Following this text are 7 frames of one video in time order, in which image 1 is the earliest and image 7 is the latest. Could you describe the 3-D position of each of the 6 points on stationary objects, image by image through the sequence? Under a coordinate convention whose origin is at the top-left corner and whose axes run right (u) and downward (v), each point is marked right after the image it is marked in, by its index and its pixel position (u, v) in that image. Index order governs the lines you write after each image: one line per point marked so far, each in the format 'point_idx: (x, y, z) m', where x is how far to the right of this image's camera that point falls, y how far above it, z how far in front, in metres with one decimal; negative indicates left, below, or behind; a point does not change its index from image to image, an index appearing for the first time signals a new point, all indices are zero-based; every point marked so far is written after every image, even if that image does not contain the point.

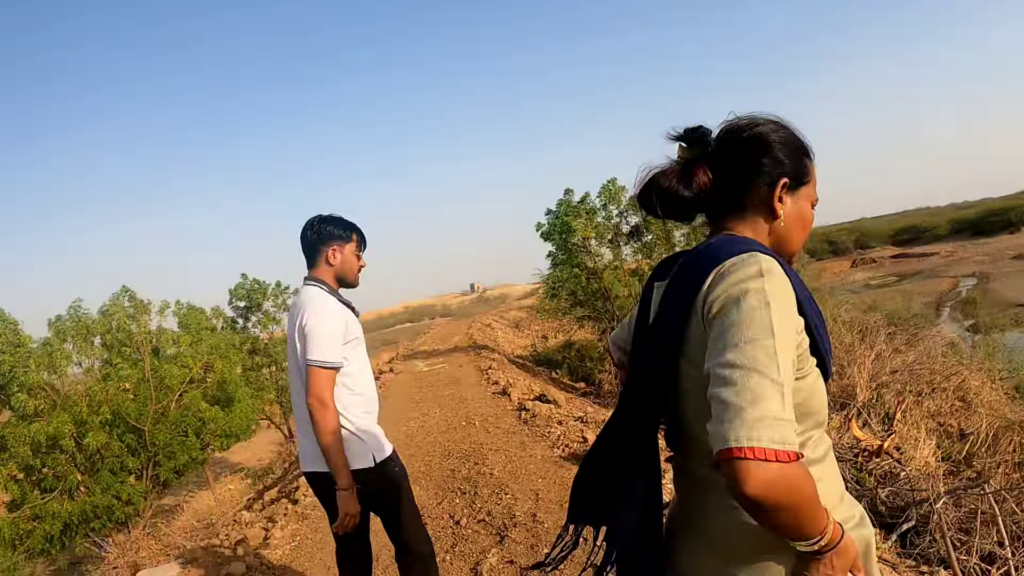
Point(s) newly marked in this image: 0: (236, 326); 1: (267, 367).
0: (-8.1, -1.1, +18.0) m
1: (-7.3, -2.3, +18.0) m
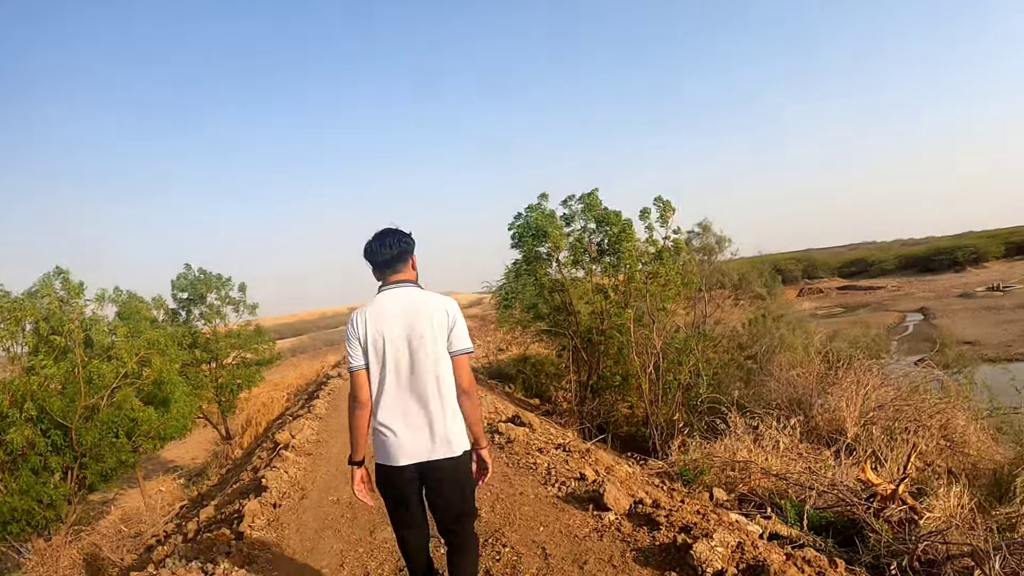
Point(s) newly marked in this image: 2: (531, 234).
0: (-9.2, -0.8, +16.8) m
1: (-8.4, -2.1, +16.9) m
2: (+0.4, +1.1, +12.5) m
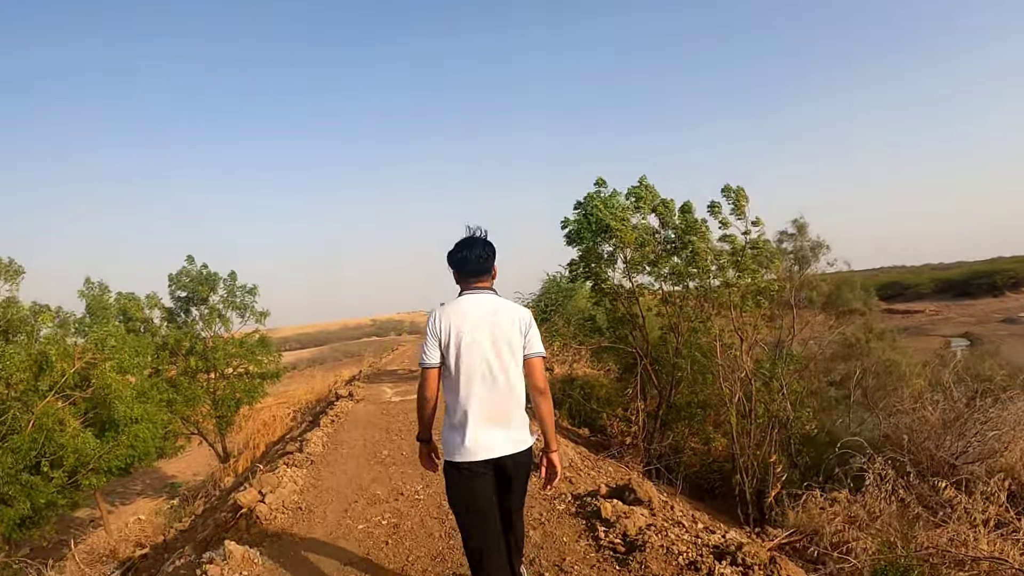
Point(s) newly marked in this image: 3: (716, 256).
0: (-8.2, -0.8, +14.8) m
1: (-7.5, -2.1, +14.8) m
2: (+1.2, +1.0, +10.2) m
3: (+3.3, +0.5, +10.2) m
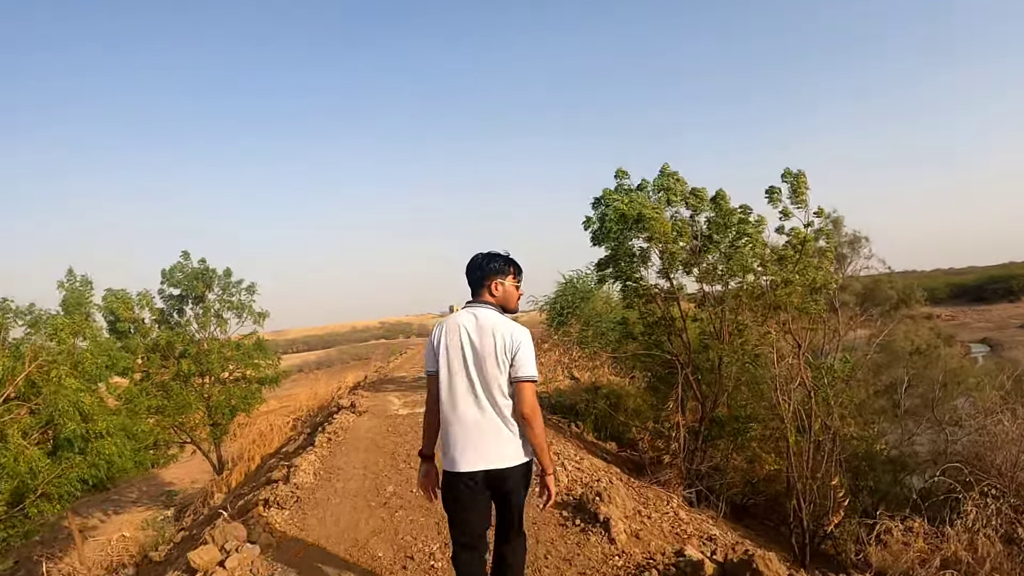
0: (-7.8, -0.7, +13.8) m
1: (-7.1, -2.0, +13.8) m
2: (+1.6, +1.0, +9.1) m
3: (+3.6, +0.6, +9.0) m
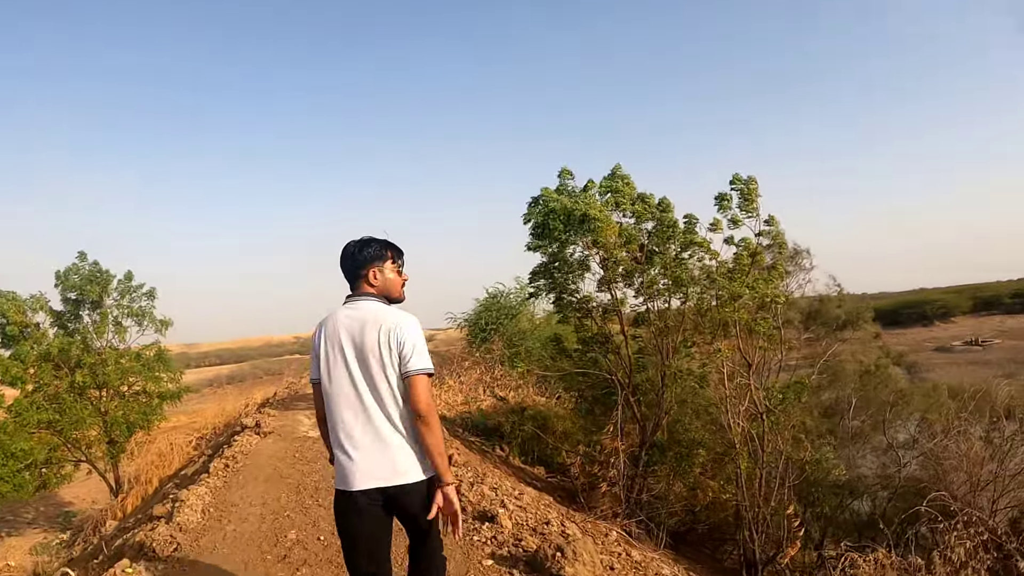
0: (-9.1, -0.7, +12.5) m
1: (-8.5, -2.0, +12.5) m
2: (+0.7, +0.8, +8.7) m
3: (+2.7, +0.3, +8.8) m
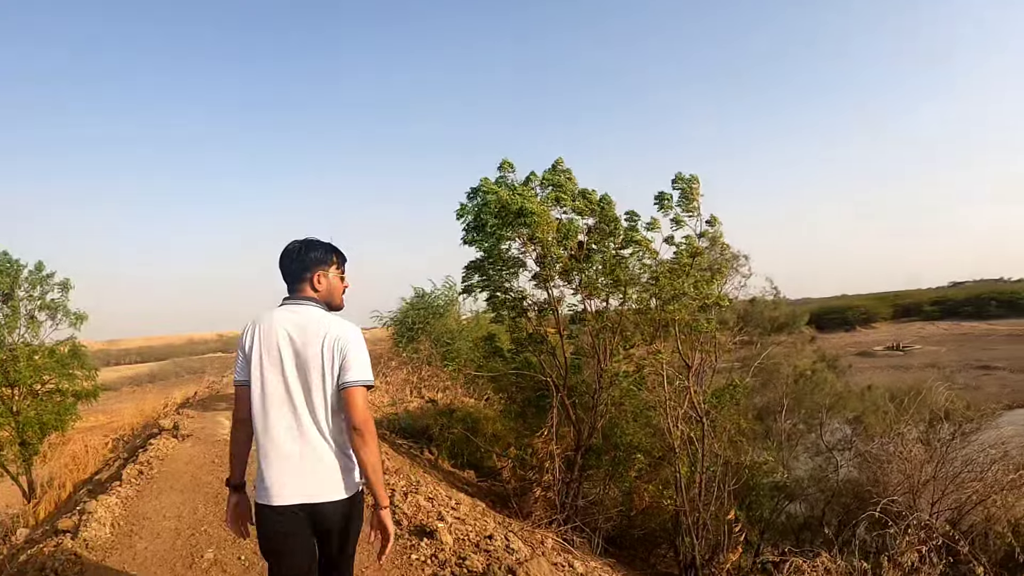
0: (-10.1, -0.5, +11.0) m
1: (-9.5, -1.8, +11.1) m
2: (+0.1, +0.9, +8.2) m
3: (+2.0, +0.3, +8.4) m
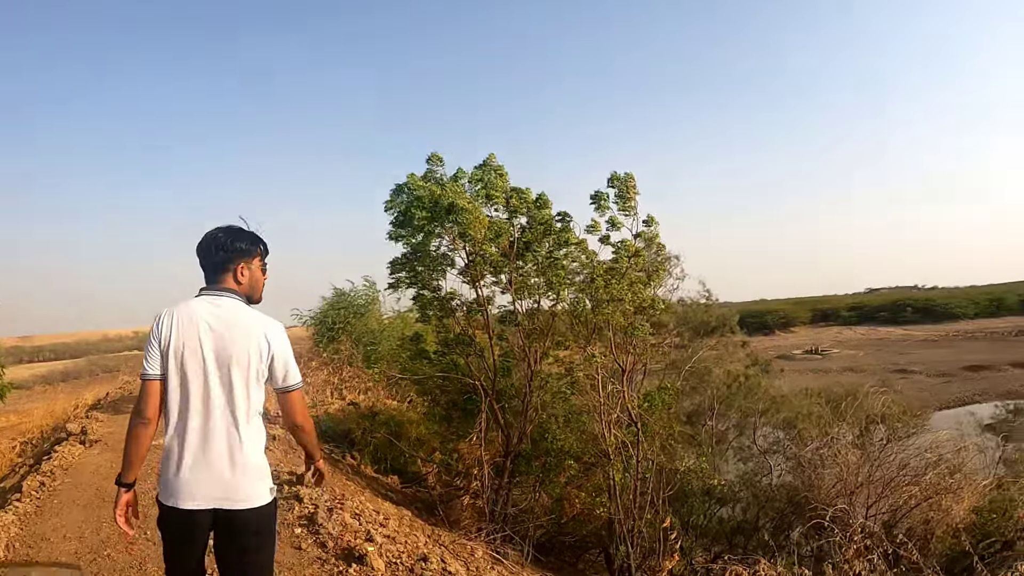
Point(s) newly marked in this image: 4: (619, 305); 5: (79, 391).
0: (-10.9, -0.3, +9.0) m
1: (-10.3, -1.6, +9.2) m
2: (-0.5, +1.0, +7.3) m
3: (+1.5, +0.4, +7.8) m
4: (+1.9, -0.2, +7.8) m
5: (-13.0, -3.3, +19.0) m
